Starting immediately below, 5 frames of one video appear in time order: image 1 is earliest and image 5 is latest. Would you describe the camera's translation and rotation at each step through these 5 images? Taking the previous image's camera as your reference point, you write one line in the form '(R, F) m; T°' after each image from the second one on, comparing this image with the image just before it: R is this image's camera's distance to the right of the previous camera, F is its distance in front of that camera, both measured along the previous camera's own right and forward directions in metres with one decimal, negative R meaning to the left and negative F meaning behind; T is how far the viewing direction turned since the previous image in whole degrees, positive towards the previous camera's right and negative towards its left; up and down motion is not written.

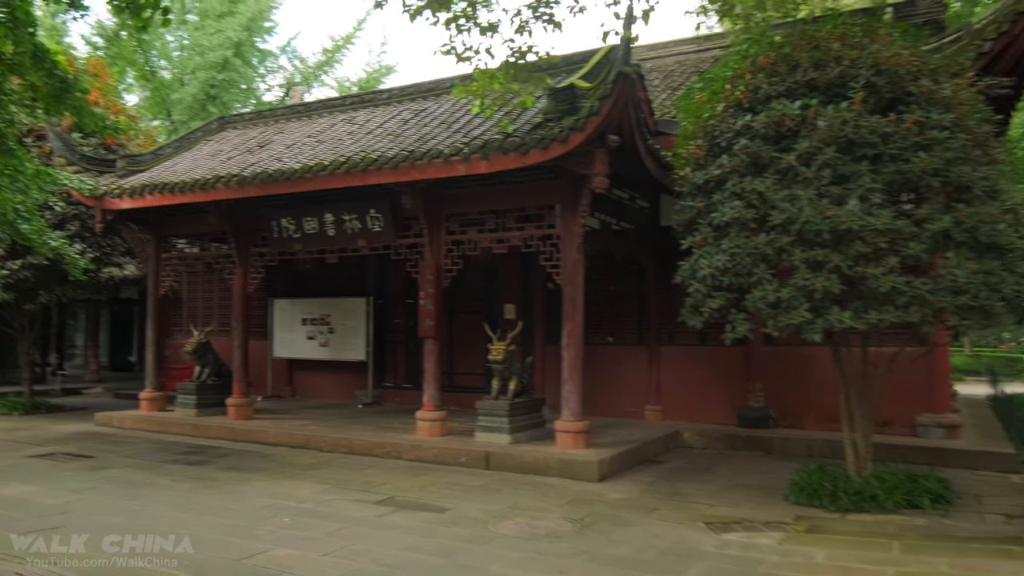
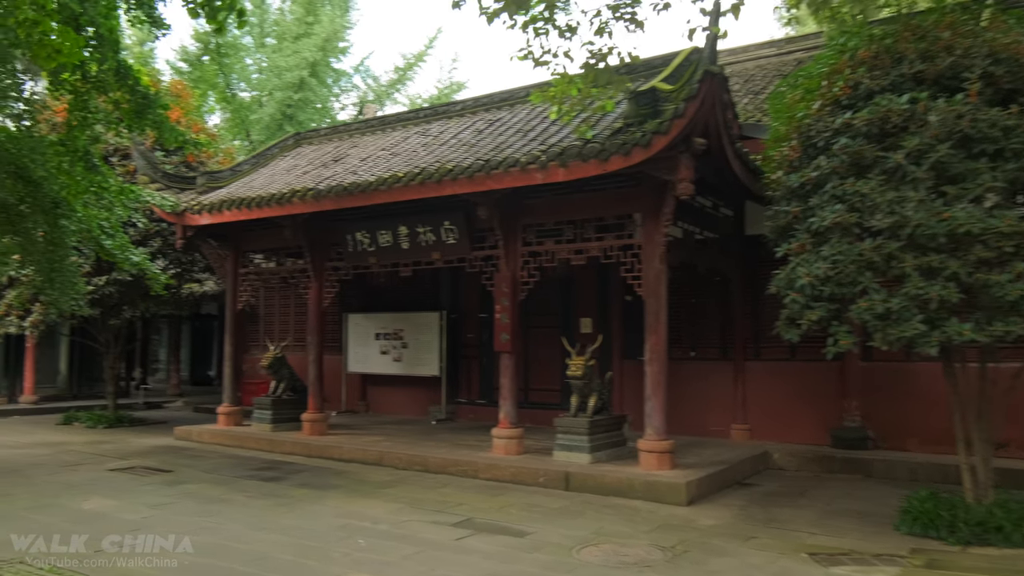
(-0.1, +0.3) m; -5°
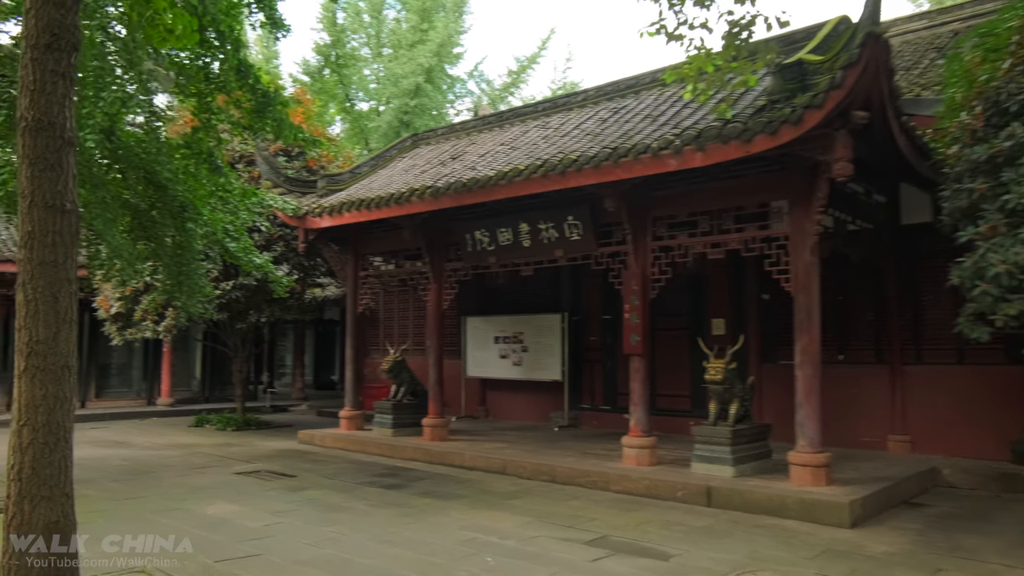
(-0.2, +0.5) m; -8°
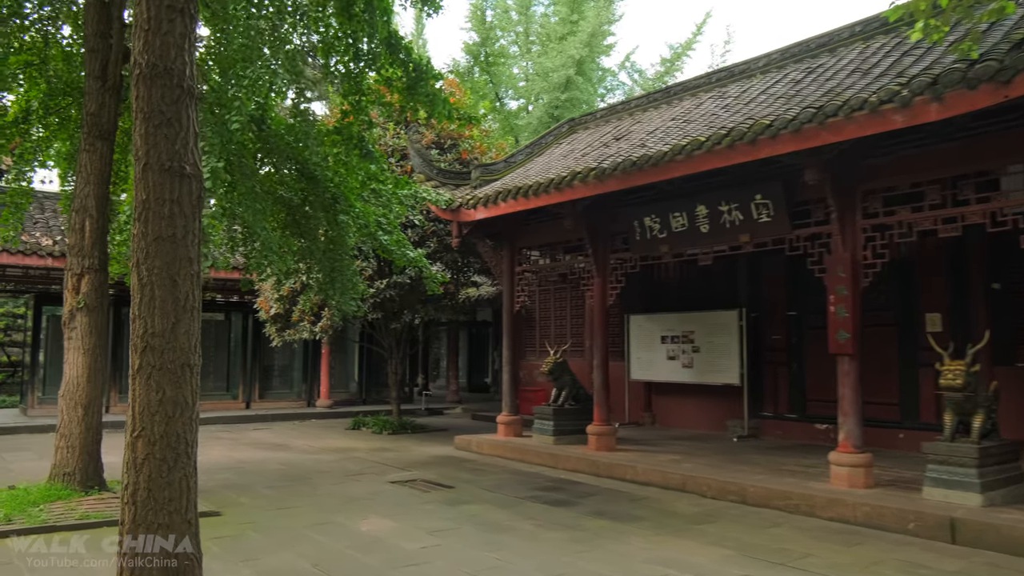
(-0.3, +0.8) m; -11°
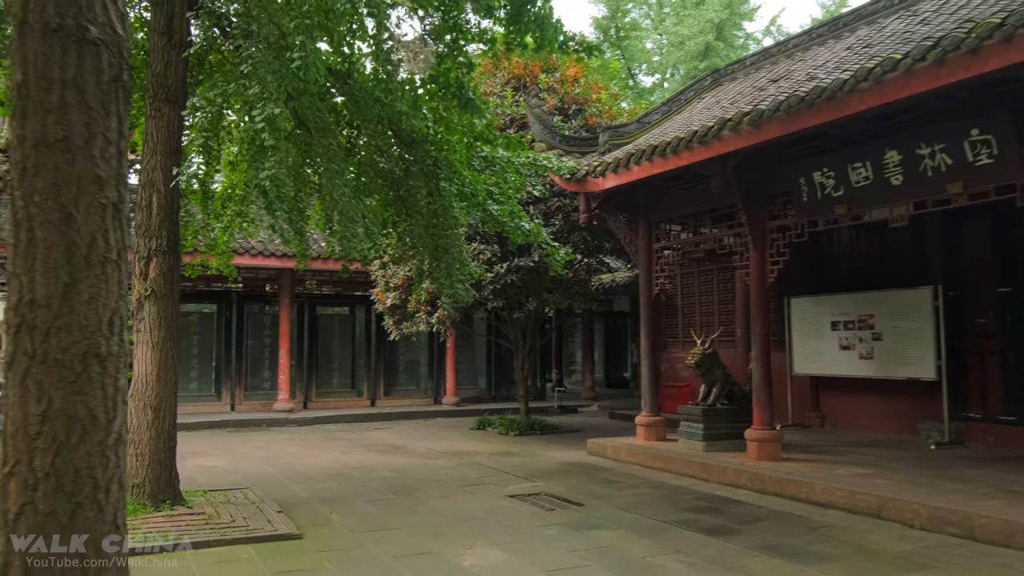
(0.0, +1.2) m; -10°
